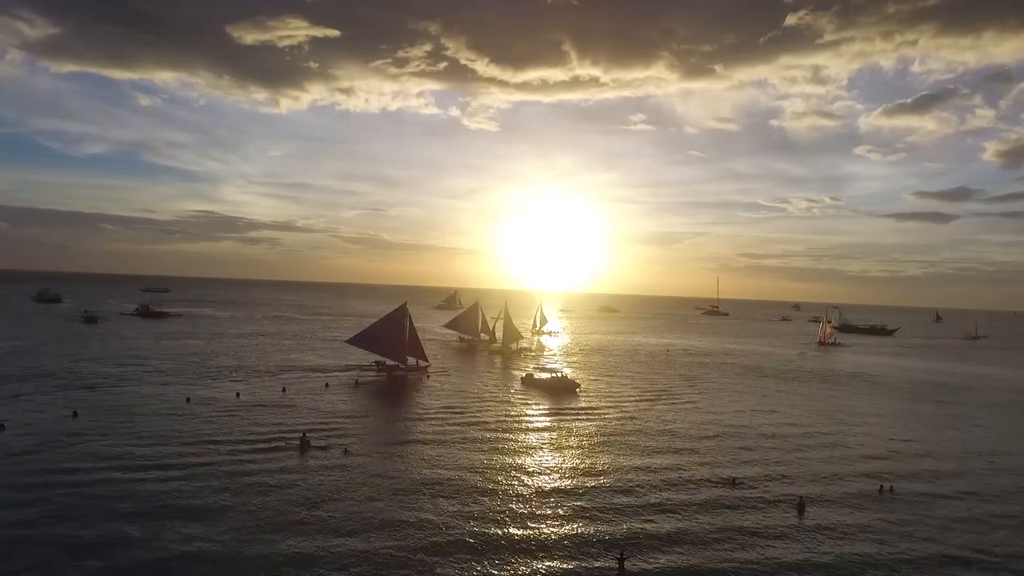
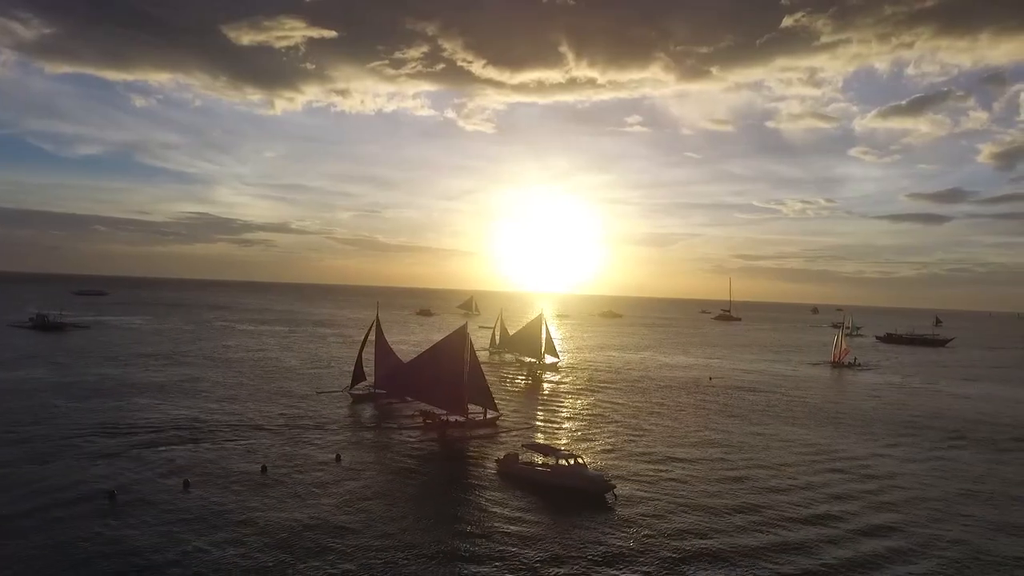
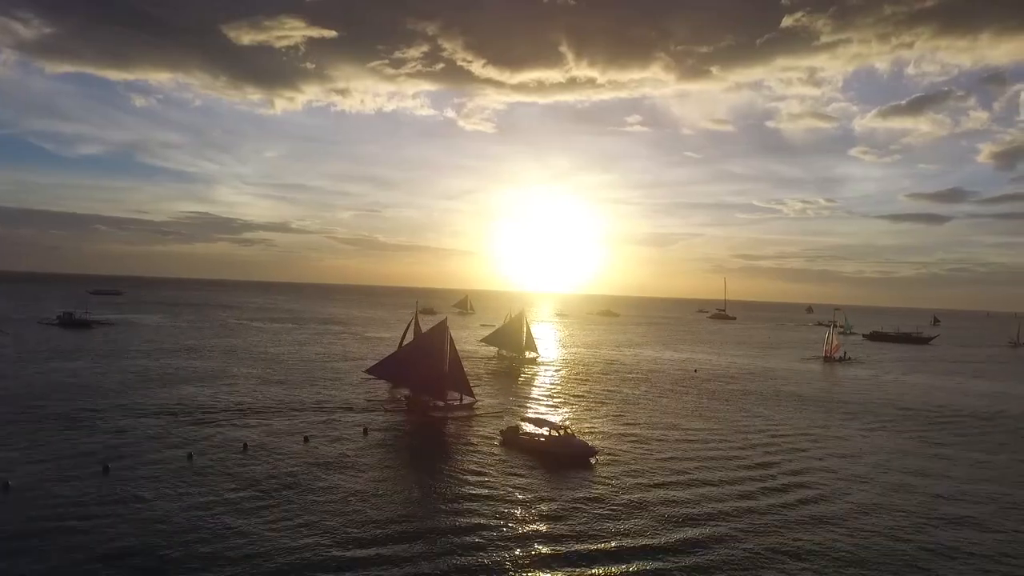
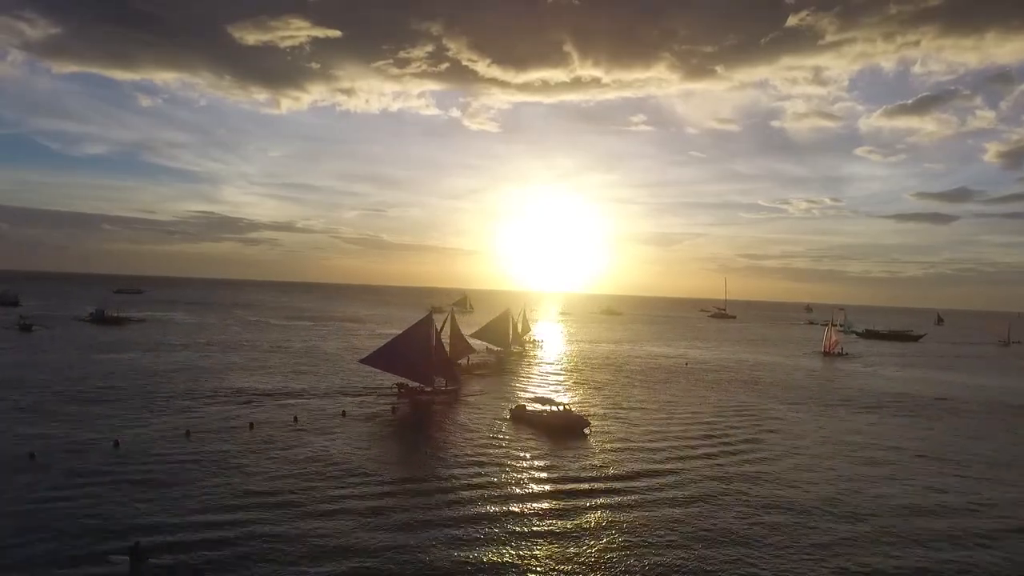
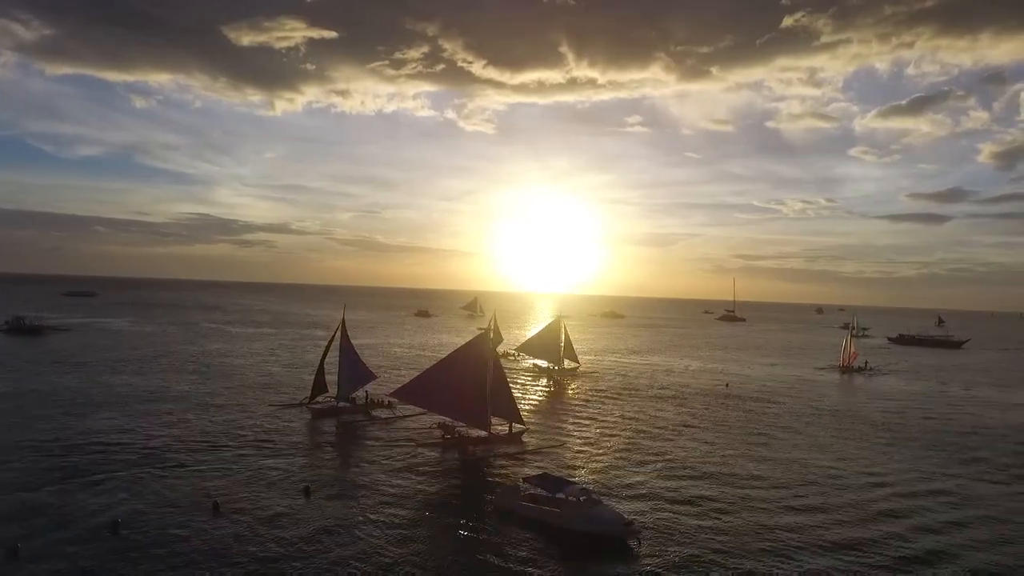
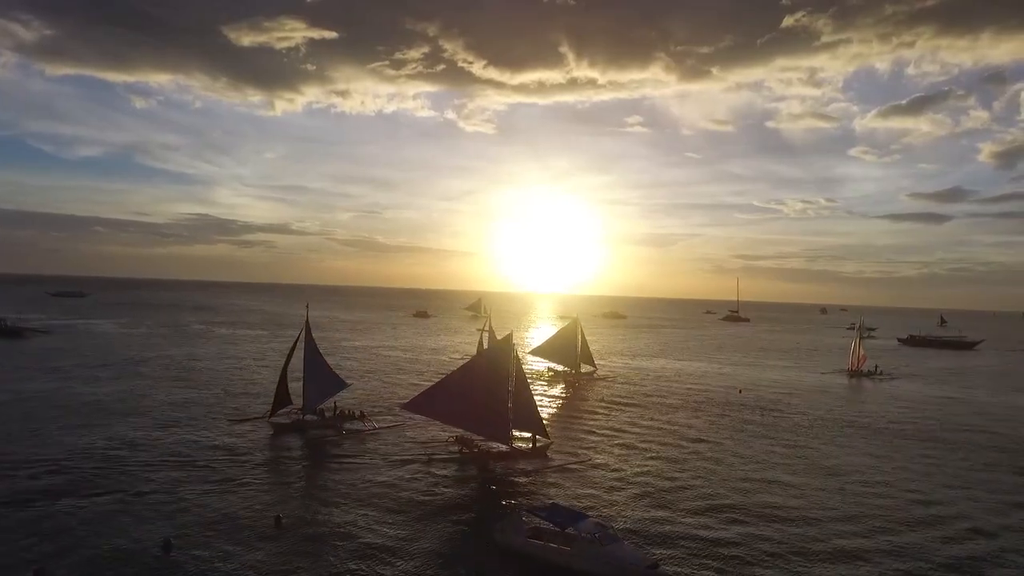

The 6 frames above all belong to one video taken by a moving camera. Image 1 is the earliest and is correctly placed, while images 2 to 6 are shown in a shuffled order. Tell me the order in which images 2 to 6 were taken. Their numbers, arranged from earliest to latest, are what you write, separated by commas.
4, 3, 2, 5, 6
